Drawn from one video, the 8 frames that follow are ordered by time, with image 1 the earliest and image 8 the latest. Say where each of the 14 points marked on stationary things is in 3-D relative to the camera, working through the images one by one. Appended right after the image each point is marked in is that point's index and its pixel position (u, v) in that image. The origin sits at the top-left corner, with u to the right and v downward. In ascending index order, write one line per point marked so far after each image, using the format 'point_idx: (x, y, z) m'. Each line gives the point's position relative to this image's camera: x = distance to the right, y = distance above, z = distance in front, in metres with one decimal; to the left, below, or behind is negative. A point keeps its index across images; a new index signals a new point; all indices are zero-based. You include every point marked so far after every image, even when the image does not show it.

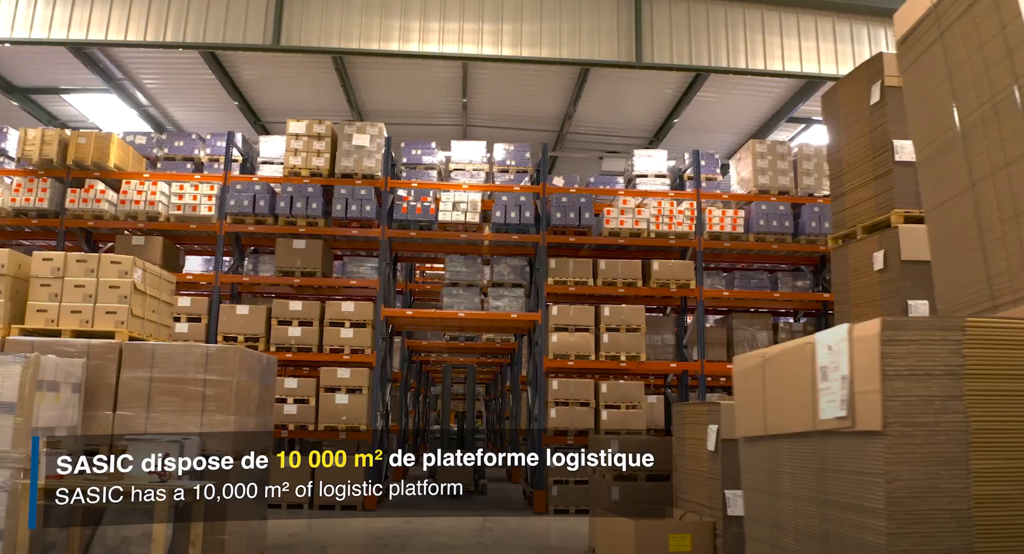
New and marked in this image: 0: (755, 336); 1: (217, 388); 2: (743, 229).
0: (+3.7, -0.9, +10.2) m
1: (-2.5, -1.0, +5.9) m
2: (+3.4, +0.7, +10.0) m
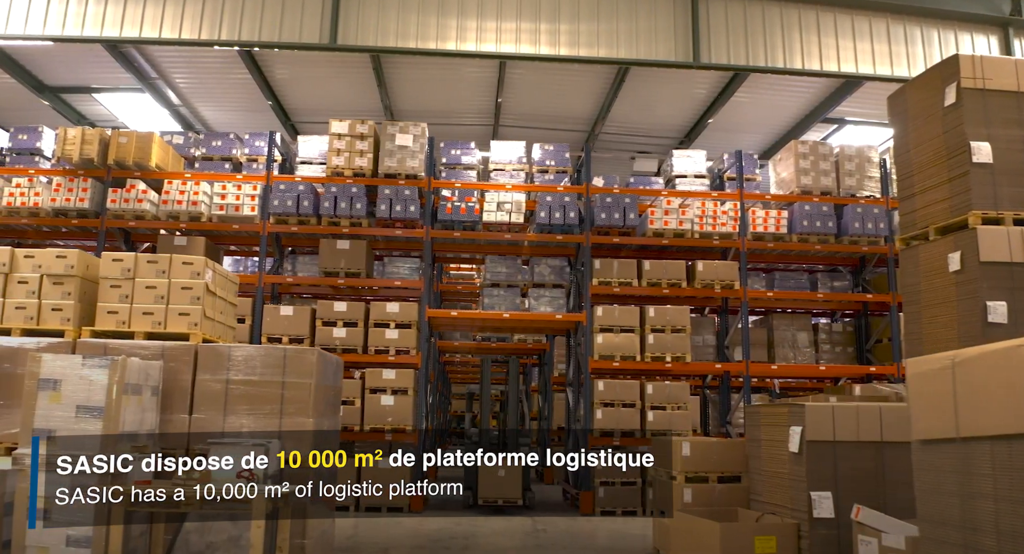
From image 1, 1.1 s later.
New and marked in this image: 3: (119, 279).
0: (+4.3, -0.9, +10.2) m
1: (-1.9, -1.0, +5.8) m
2: (+4.1, +0.7, +10.0) m
3: (-3.5, 0.0, +6.0) m
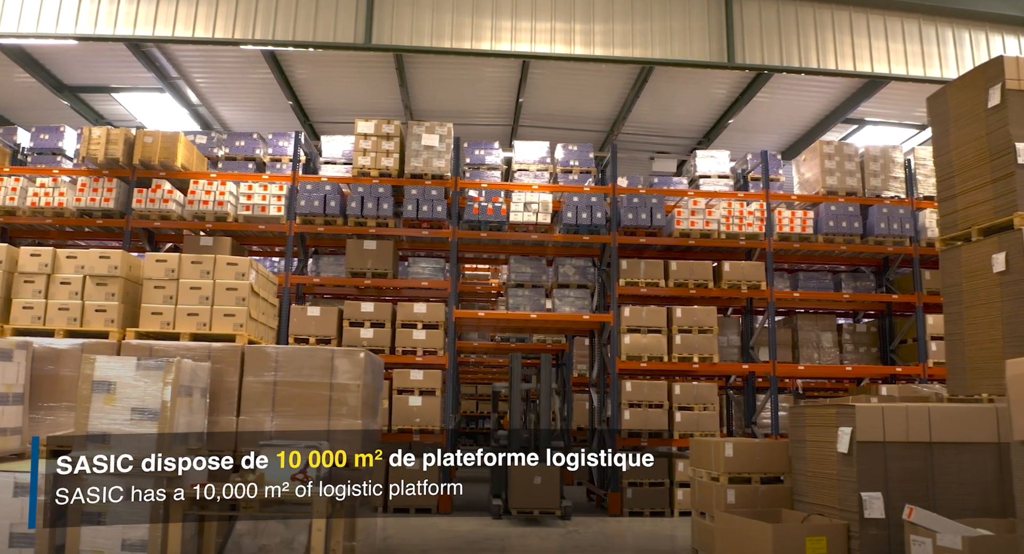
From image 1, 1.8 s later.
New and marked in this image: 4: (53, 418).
0: (+4.7, -0.9, +10.3) m
1: (-1.4, -1.0, +5.8) m
2: (+4.5, +0.7, +10.0) m
3: (-3.1, 0.0, +6.0) m
4: (-3.8, -1.2, +5.6) m
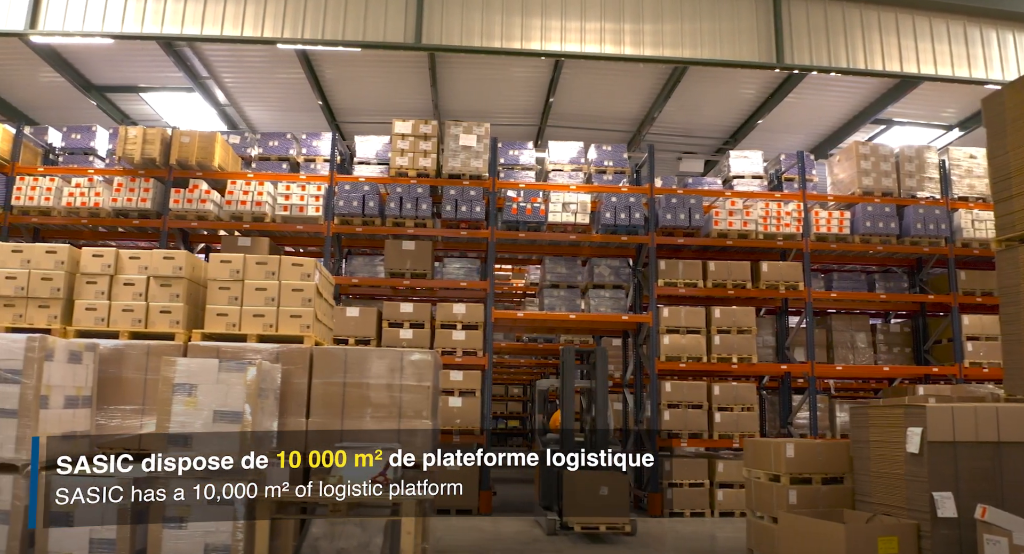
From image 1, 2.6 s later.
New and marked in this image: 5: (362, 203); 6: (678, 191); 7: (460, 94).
0: (+5.2, -0.9, +10.3) m
1: (-0.8, -1.0, +5.7) m
2: (+5.0, +0.7, +10.0) m
3: (-2.5, 0.0, +5.9) m
4: (-3.2, -1.2, +5.6) m
5: (-2.1, +1.0, +9.5) m
6: (+2.4, +1.3, +9.9) m
7: (-0.9, +3.3, +12.1) m
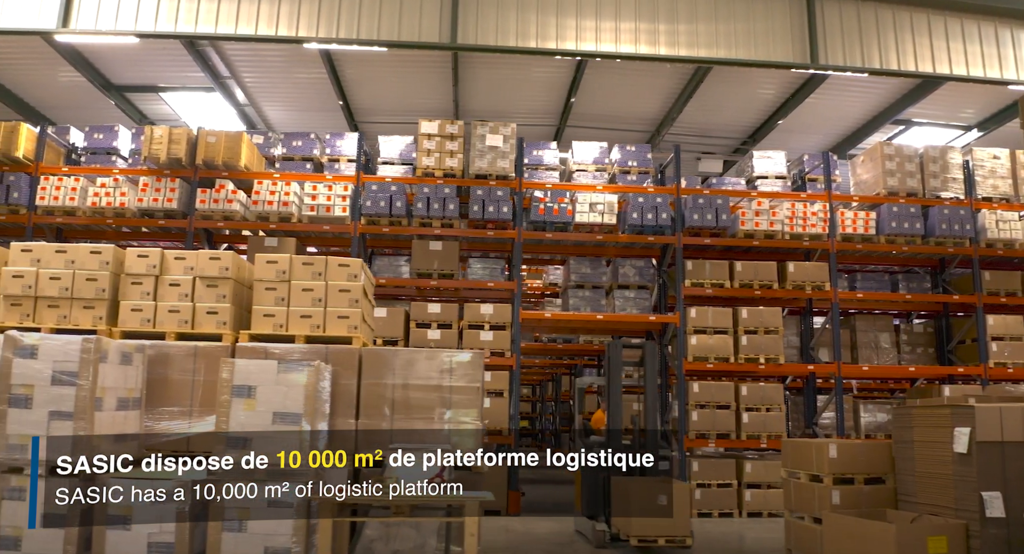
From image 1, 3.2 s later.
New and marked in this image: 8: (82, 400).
0: (+5.6, -0.9, +10.3) m
1: (-0.4, -1.0, +5.7) m
2: (+5.4, +0.7, +10.0) m
3: (-2.1, 0.0, +5.9) m
4: (-2.8, -1.2, +5.5) m
5: (-1.7, +1.0, +9.5) m
6: (+2.8, +1.3, +9.9) m
7: (-0.6, +3.3, +12.1) m
8: (-3.0, -0.9, +4.7) m
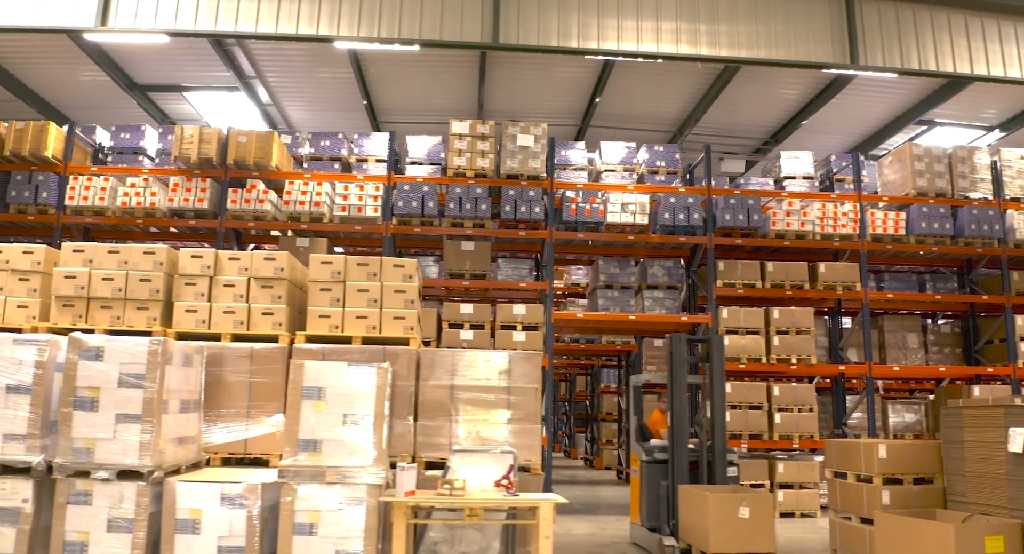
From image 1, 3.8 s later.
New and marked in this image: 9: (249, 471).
0: (+6.1, -0.9, +10.3) m
1: (+0.1, -1.0, +5.7) m
2: (+5.8, +0.7, +10.1) m
3: (-1.6, -0.1, +5.8) m
4: (-2.3, -1.2, +5.5) m
5: (-1.3, +1.0, +9.5) m
6: (+3.3, +1.3, +9.9) m
7: (-0.1, +3.3, +12.1) m
8: (-2.5, -0.9, +4.7) m
9: (-1.9, -1.4, +5.0) m
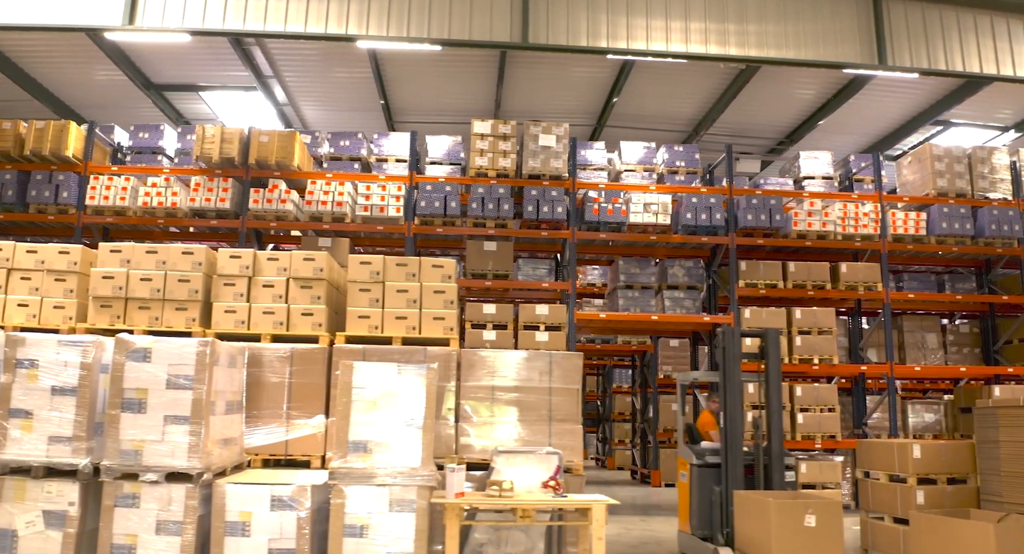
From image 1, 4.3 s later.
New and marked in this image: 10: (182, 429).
0: (+6.4, -0.9, +10.3) m
1: (+0.4, -1.0, +5.6) m
2: (+6.2, +0.7, +10.1) m
3: (-1.2, -0.1, +5.8) m
4: (-2.0, -1.2, +5.4) m
5: (-1.0, +1.0, +9.4) m
6: (+3.6, +1.2, +9.9) m
7: (+0.2, +3.3, +12.1) m
8: (-2.1, -0.9, +4.6) m
9: (-1.6, -1.4, +4.9) m
10: (-2.2, -1.0, +4.6) m
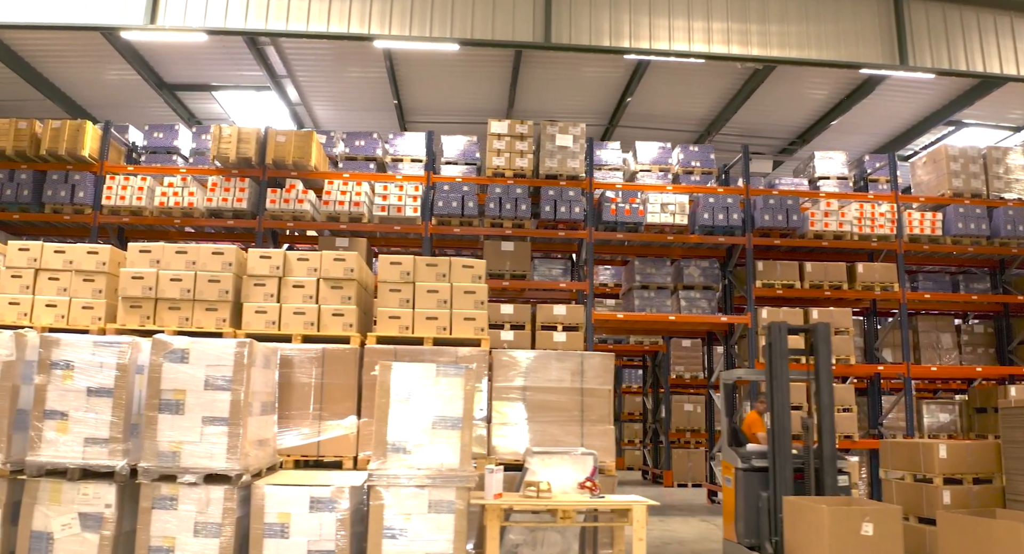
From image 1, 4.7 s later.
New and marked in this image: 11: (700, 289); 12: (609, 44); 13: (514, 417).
0: (+6.6, -0.9, +10.4) m
1: (+0.7, -1.0, +5.6) m
2: (+6.4, +0.7, +10.1) m
3: (-1.0, -0.1, +5.8) m
4: (-1.7, -1.2, +5.4) m
5: (-0.7, +1.0, +9.4) m
6: (+3.8, +1.2, +9.9) m
7: (+0.4, +3.3, +12.0) m
8: (-1.9, -0.9, +4.6) m
9: (-1.3, -1.4, +4.9) m
10: (-2.0, -1.0, +4.6) m
11: (+2.9, -0.2, +10.1) m
12: (+1.1, +2.7, +7.7) m
13: (0.0, -1.1, +5.5) m
